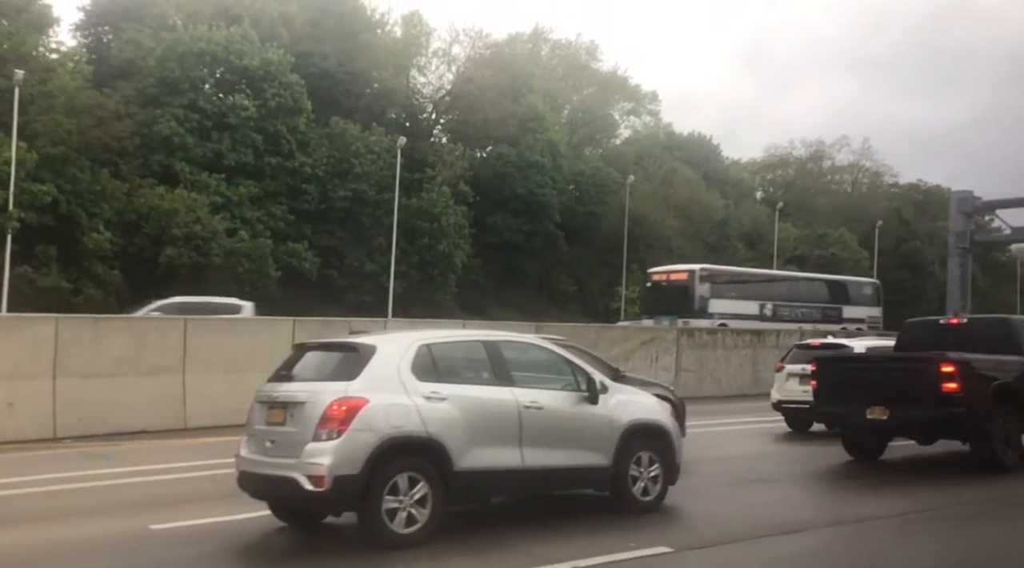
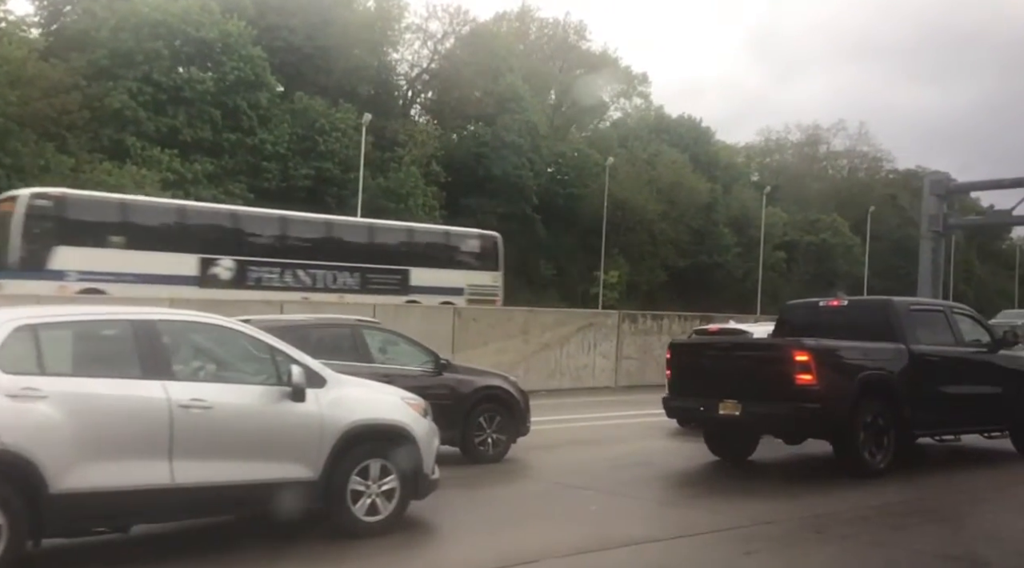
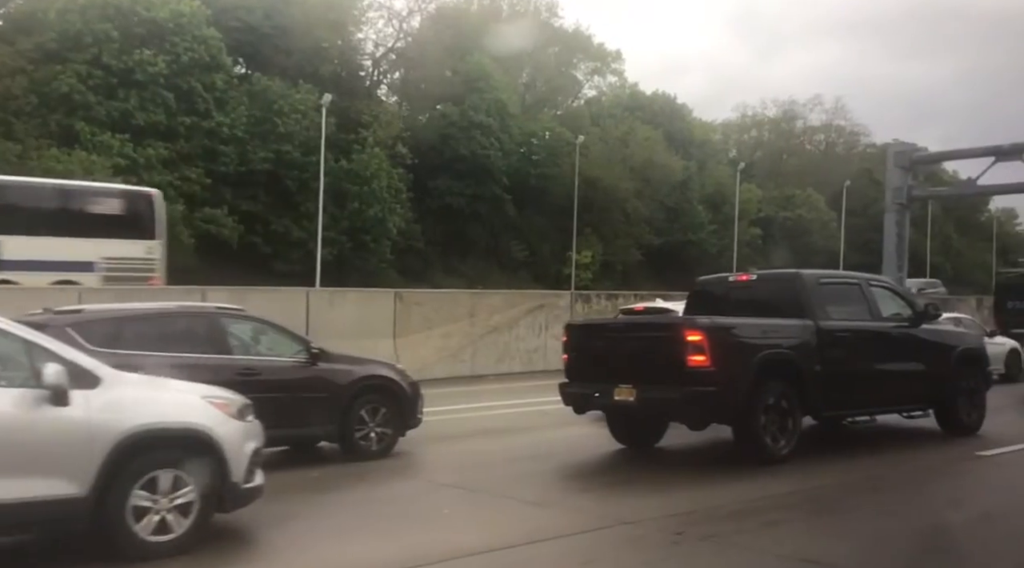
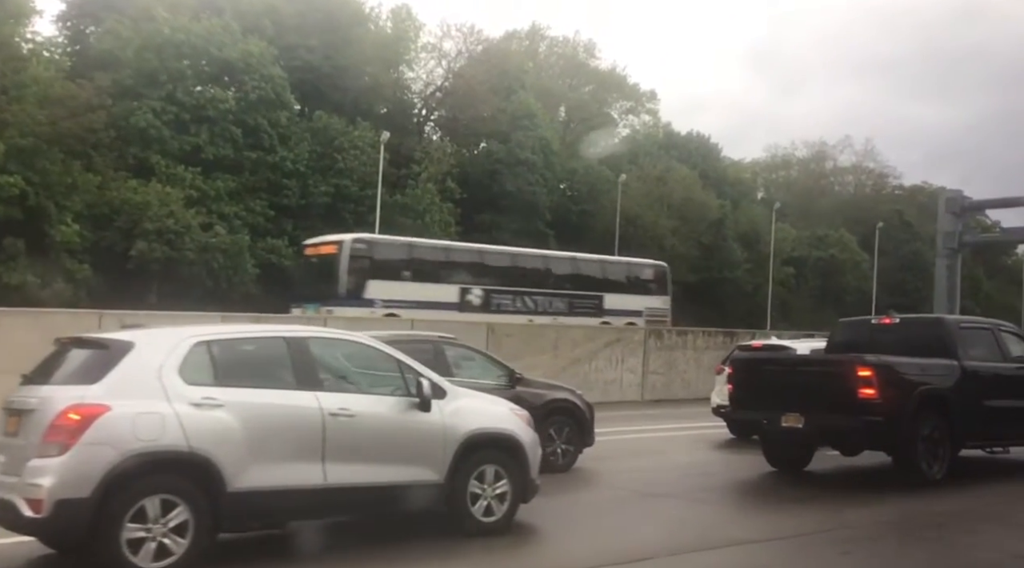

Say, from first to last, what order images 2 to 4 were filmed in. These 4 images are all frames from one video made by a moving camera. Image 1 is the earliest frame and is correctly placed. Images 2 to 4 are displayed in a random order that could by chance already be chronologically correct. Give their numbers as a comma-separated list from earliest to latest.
4, 2, 3
